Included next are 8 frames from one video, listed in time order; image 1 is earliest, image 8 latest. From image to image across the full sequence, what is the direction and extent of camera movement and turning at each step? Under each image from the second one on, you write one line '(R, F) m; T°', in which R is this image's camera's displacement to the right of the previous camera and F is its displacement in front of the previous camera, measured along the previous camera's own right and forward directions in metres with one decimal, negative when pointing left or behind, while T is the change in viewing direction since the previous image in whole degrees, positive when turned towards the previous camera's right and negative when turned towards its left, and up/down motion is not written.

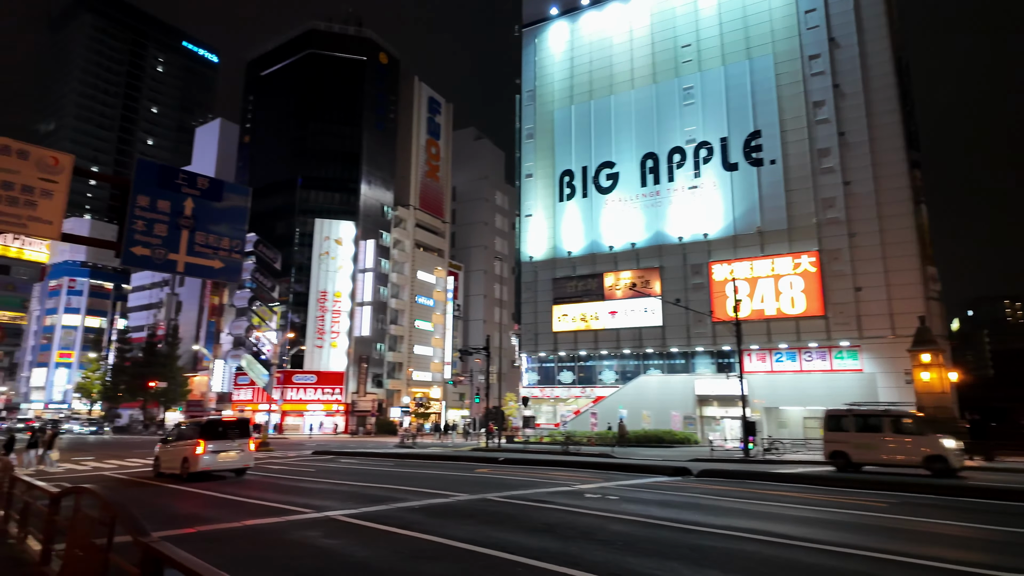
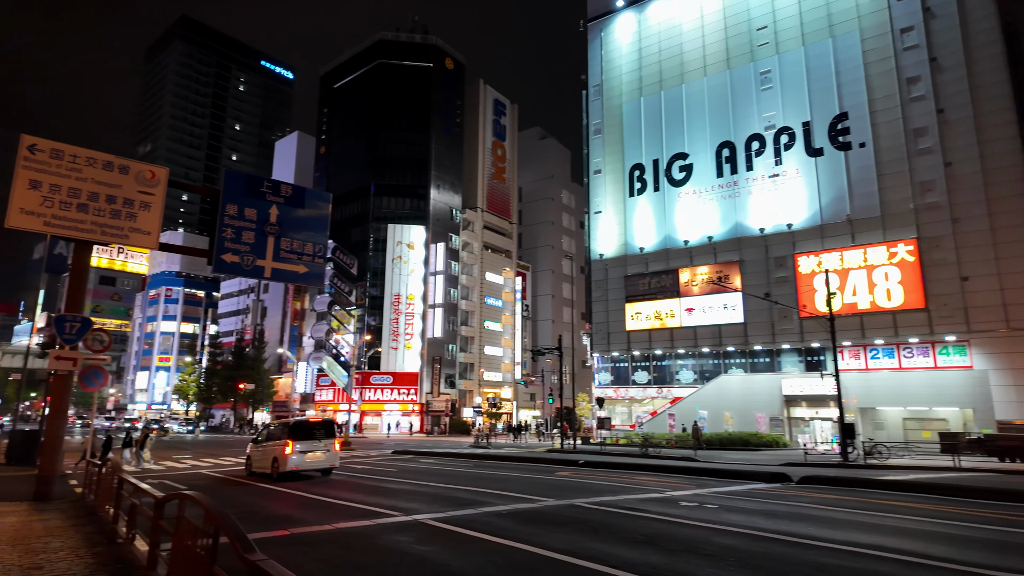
(-0.3, +0.4) m; -7°
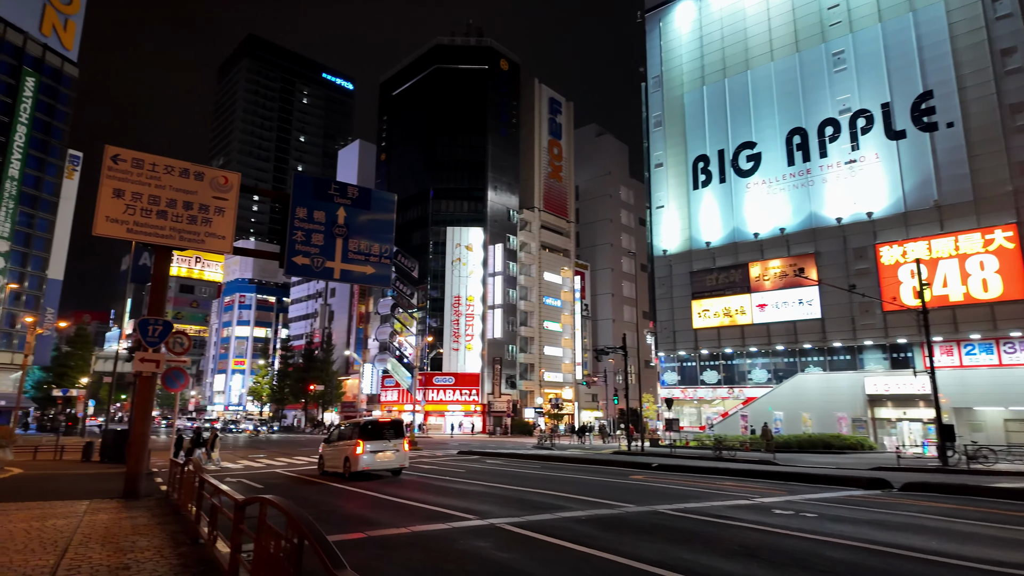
(-0.3, +0.4) m; -6°
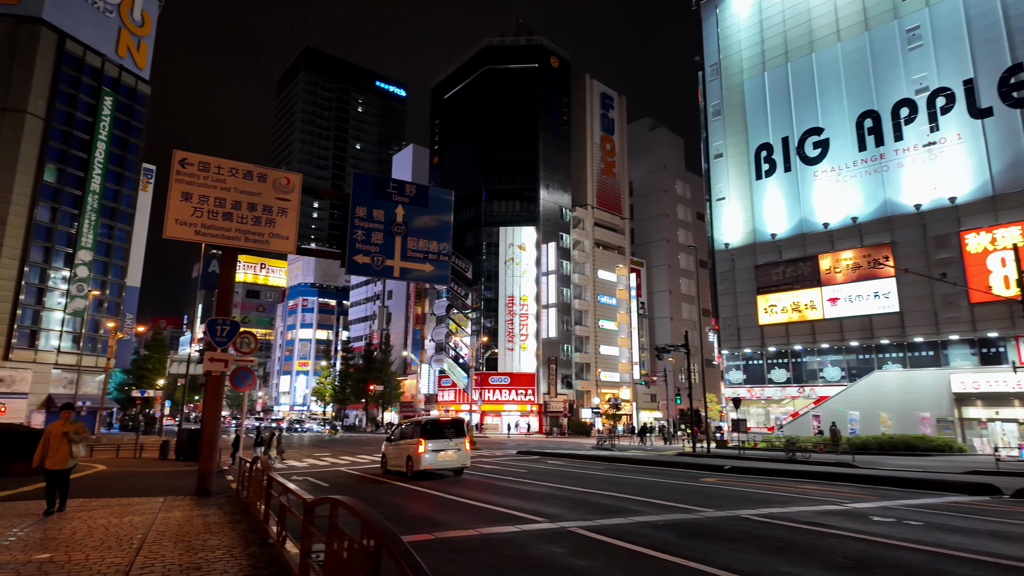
(-0.2, +0.4) m; -5°
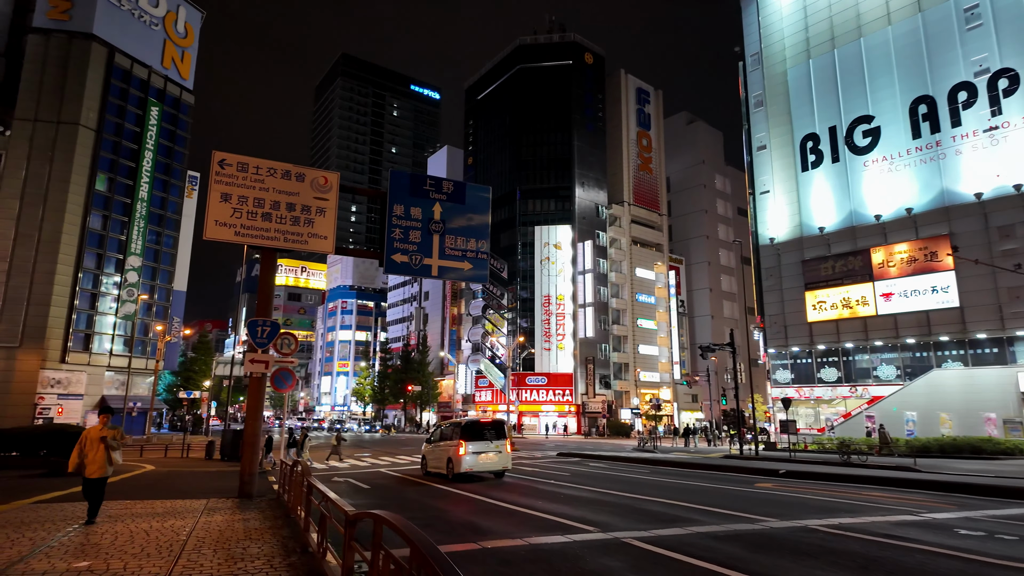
(-0.1, +0.4) m; -4°
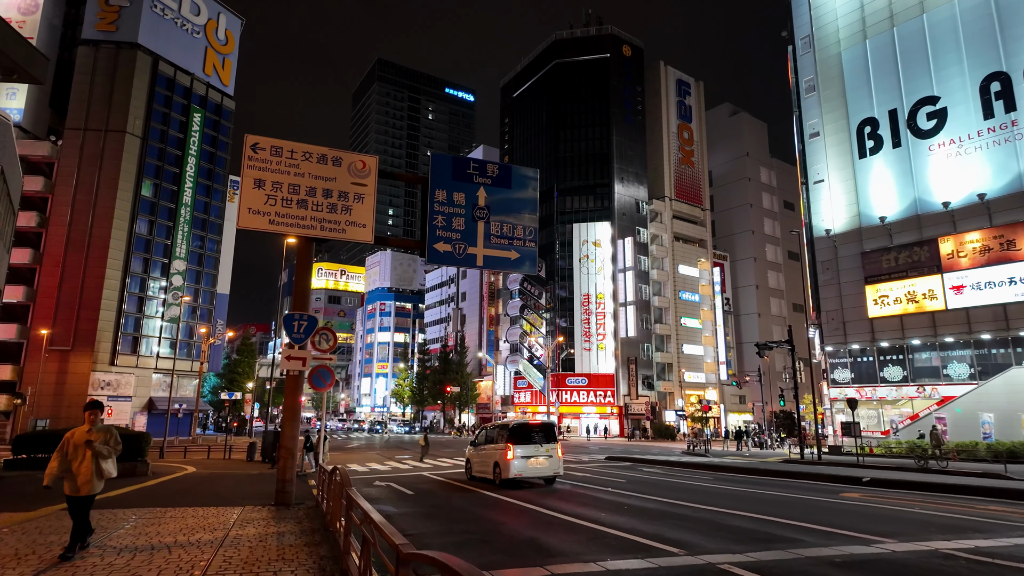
(-0.4, +1.0) m; -4°
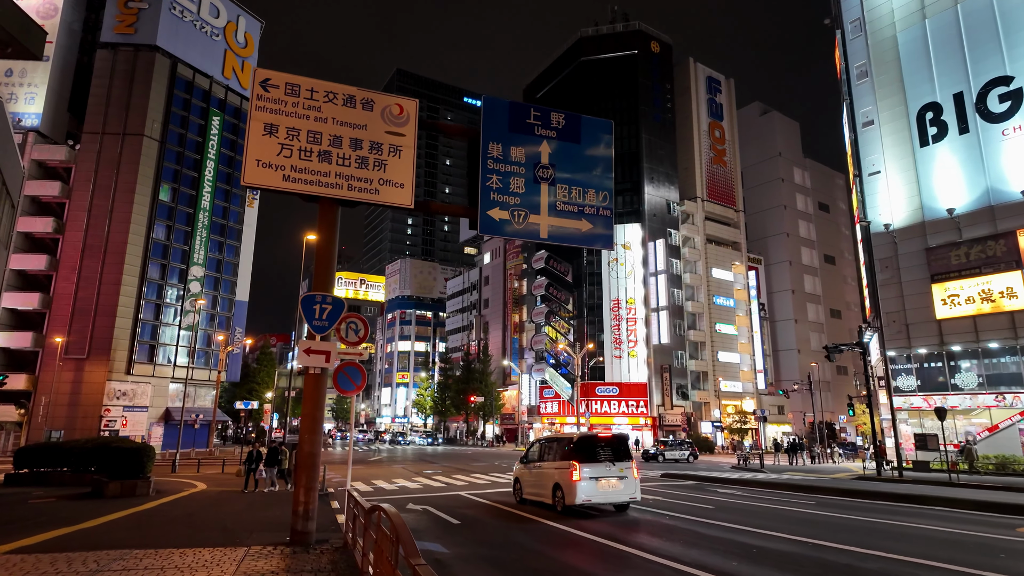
(-1.0, +2.4) m; -2°
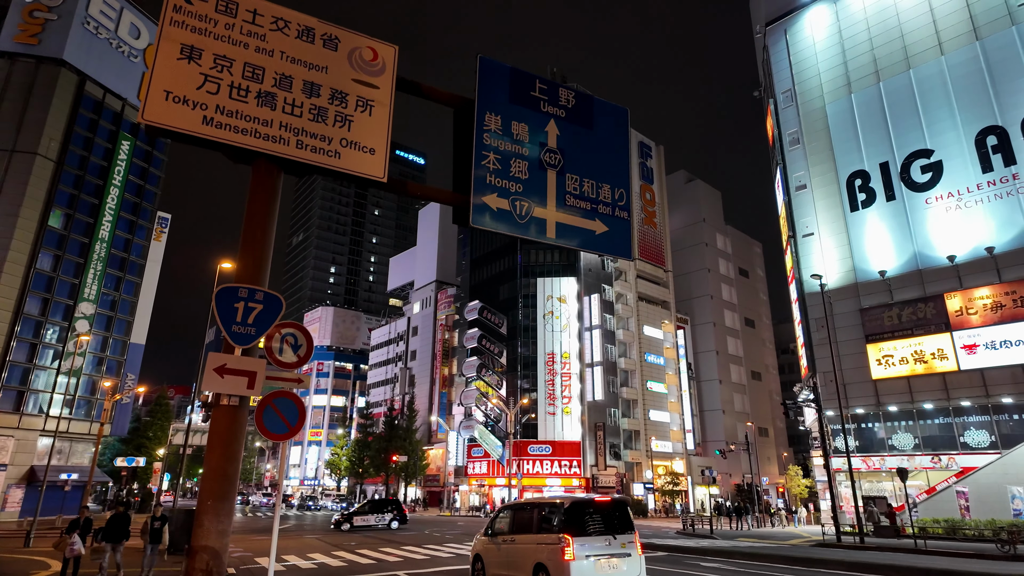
(-0.9, +2.3) m; +8°
